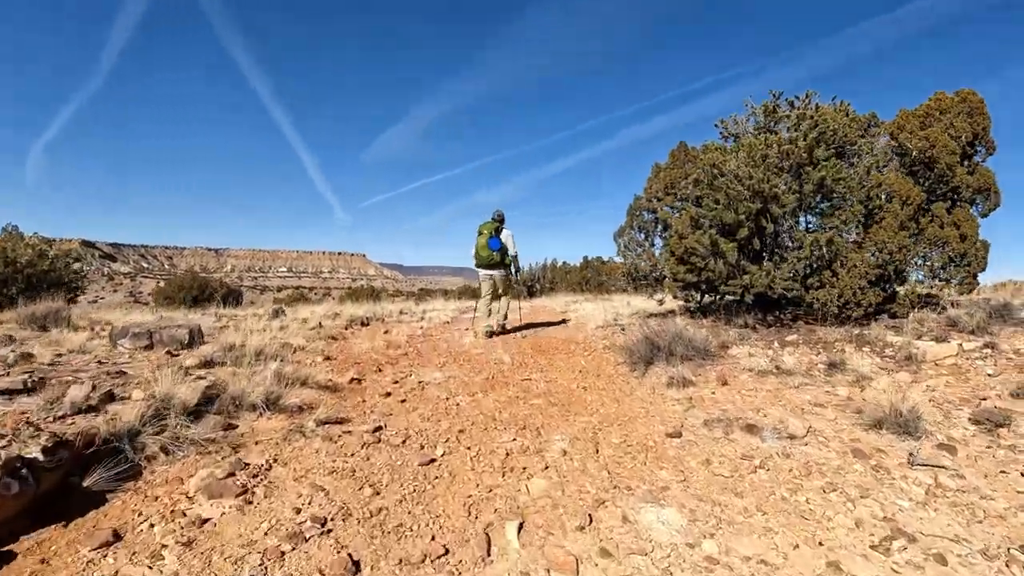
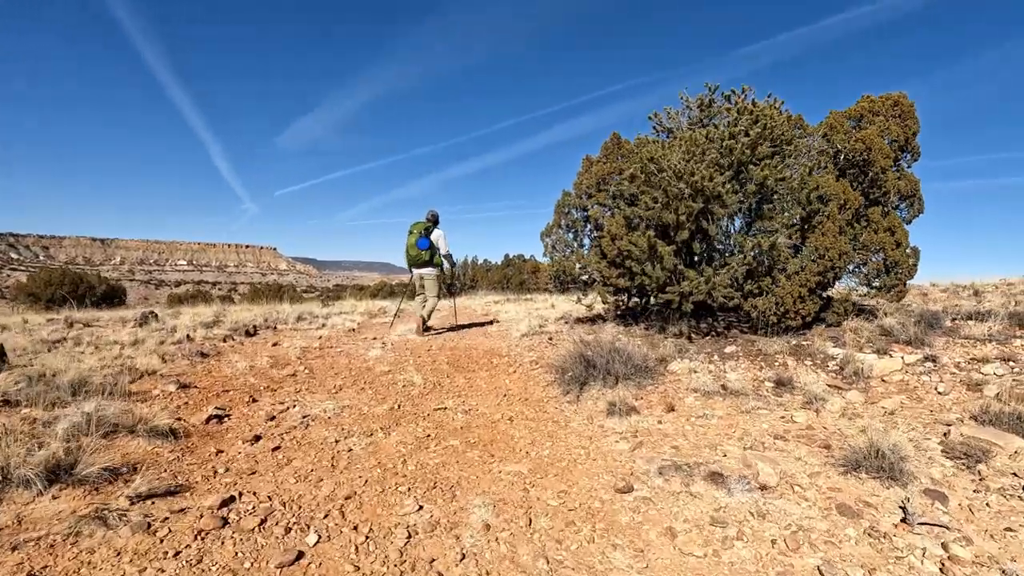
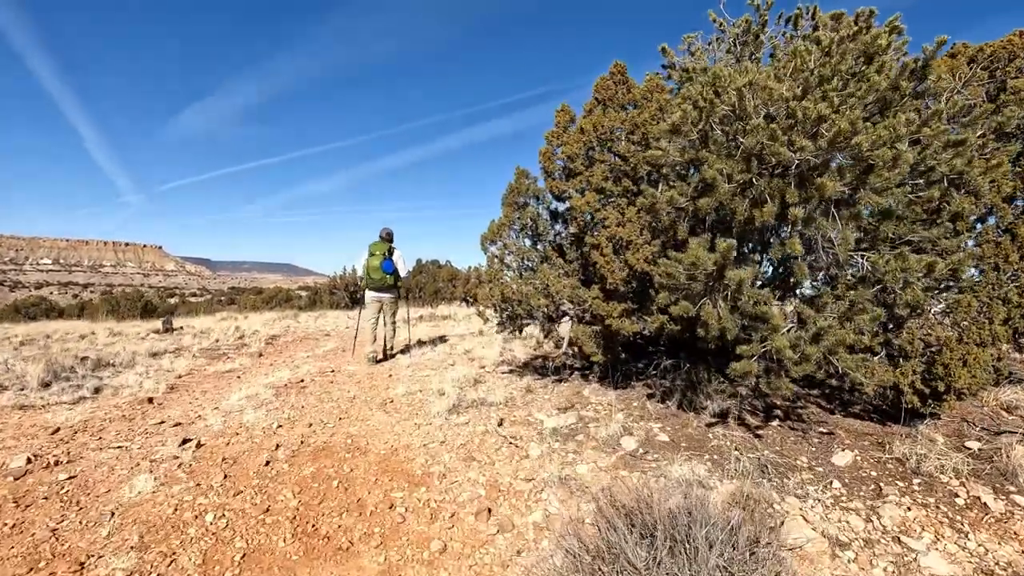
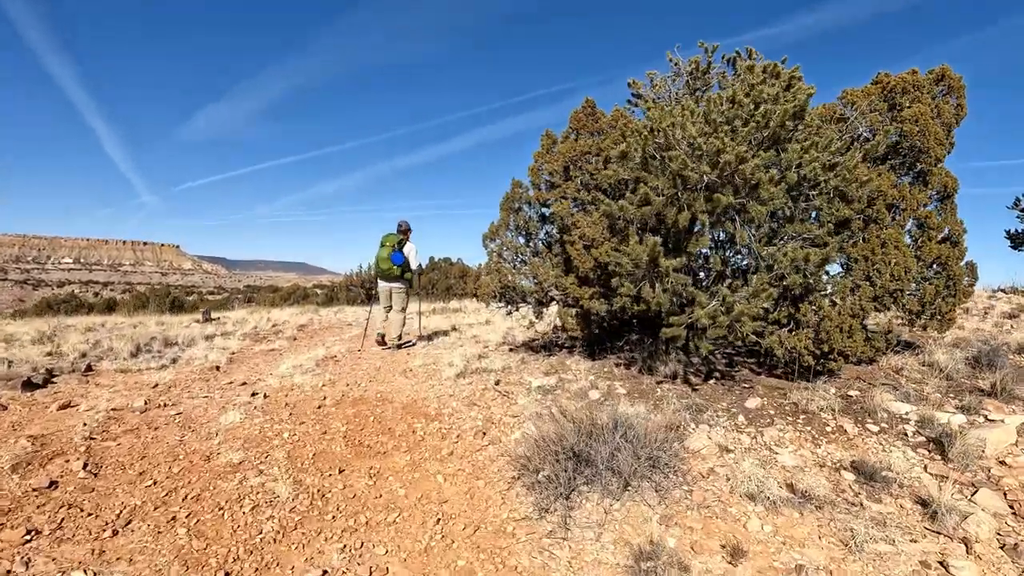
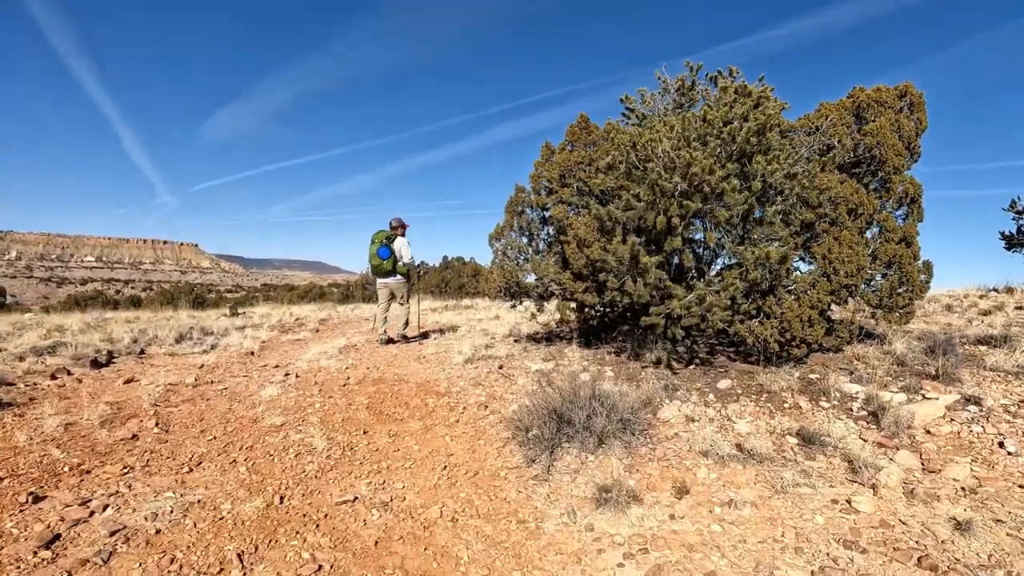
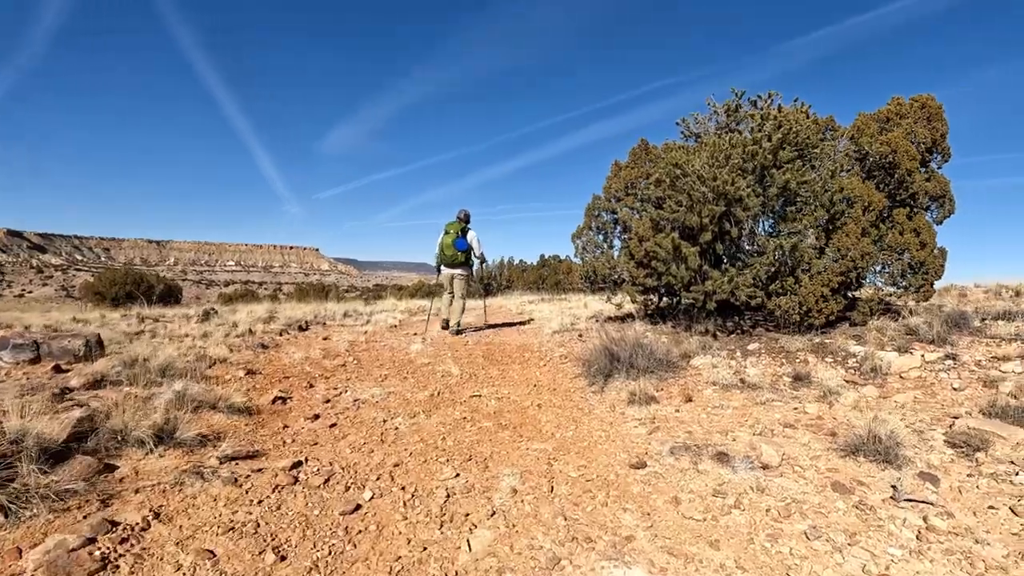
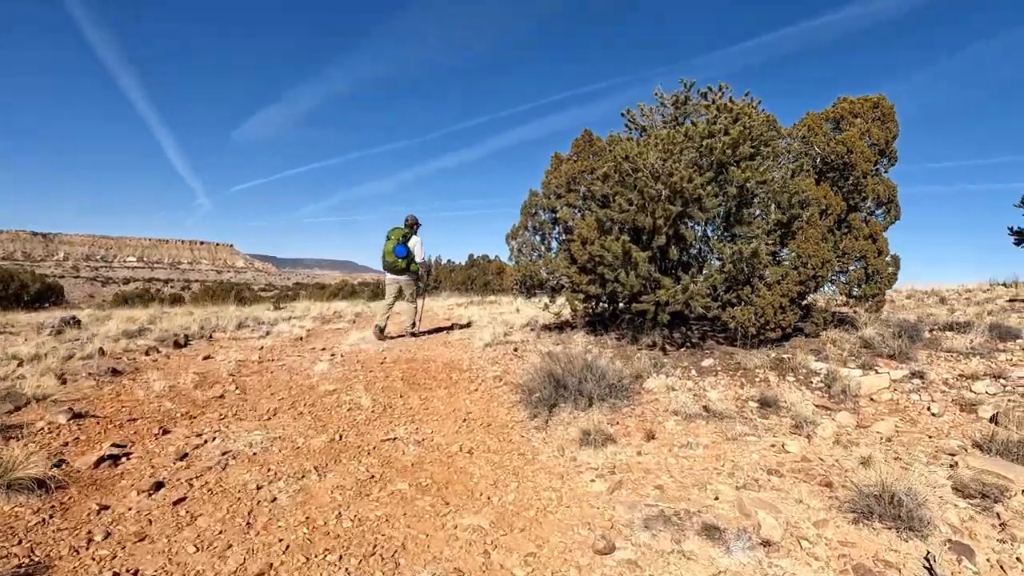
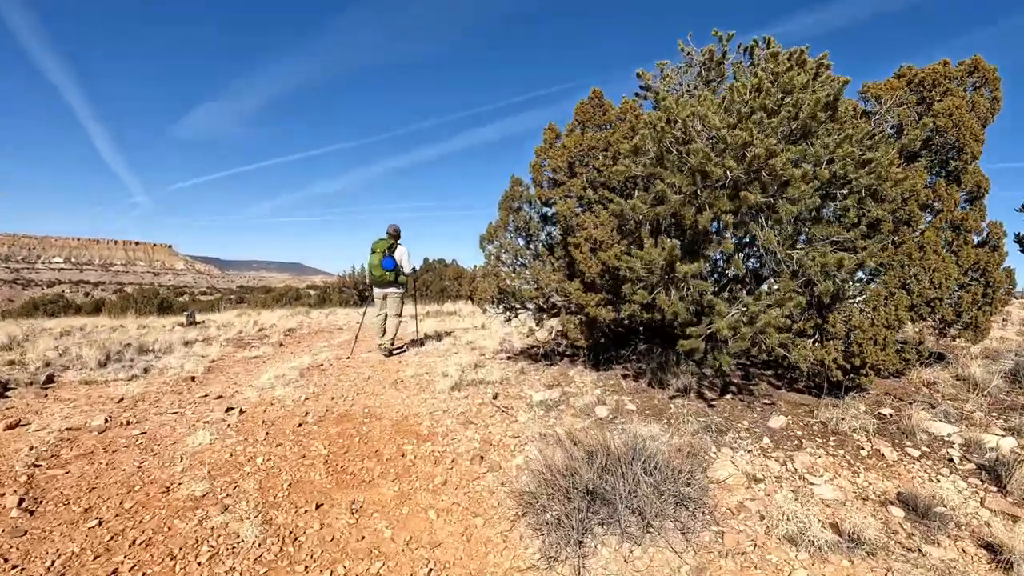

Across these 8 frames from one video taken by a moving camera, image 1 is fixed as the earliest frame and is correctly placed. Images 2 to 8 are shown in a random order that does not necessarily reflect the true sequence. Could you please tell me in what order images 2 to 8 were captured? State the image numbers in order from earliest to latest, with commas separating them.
6, 2, 7, 5, 4, 8, 3
